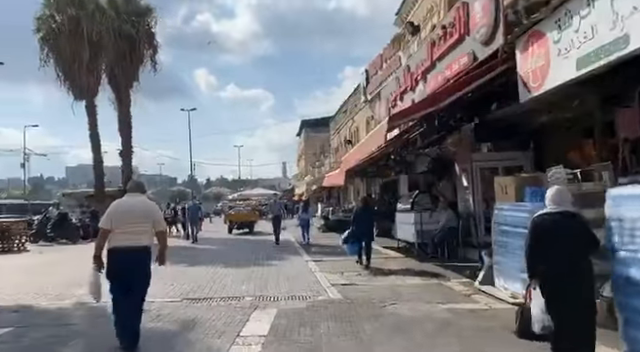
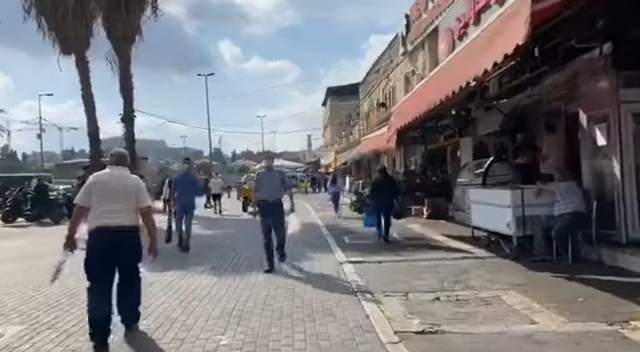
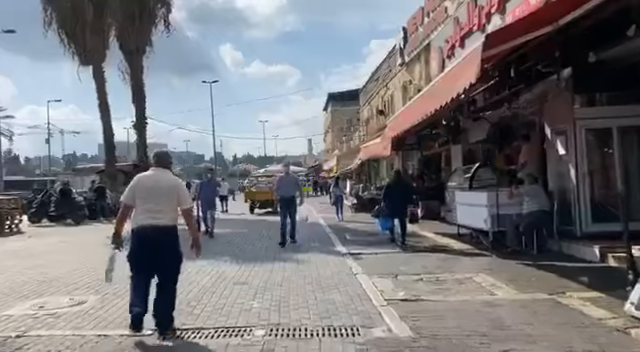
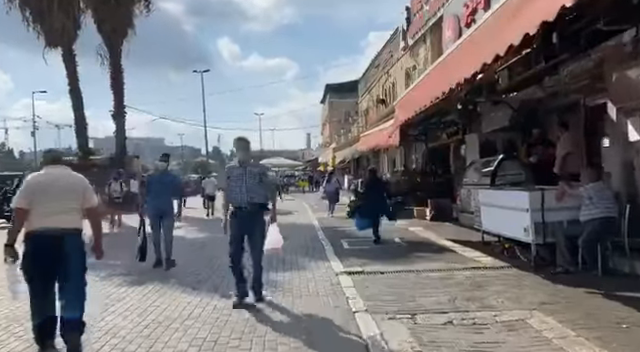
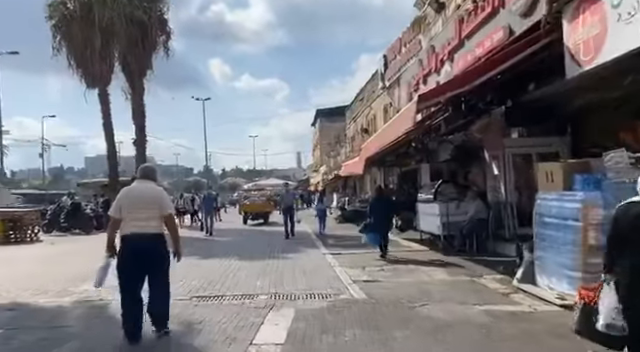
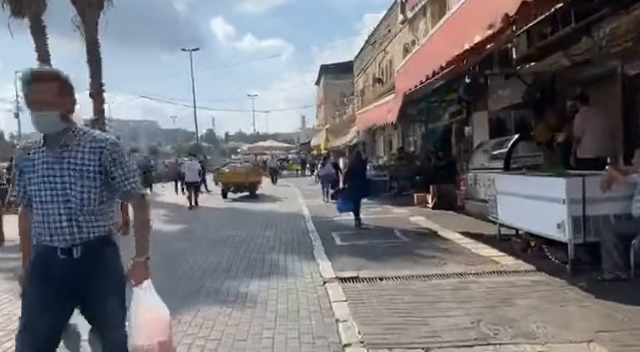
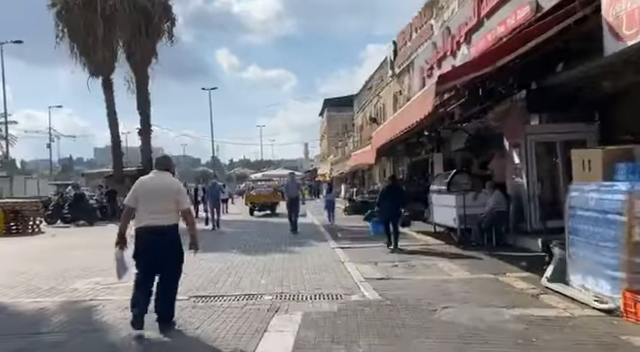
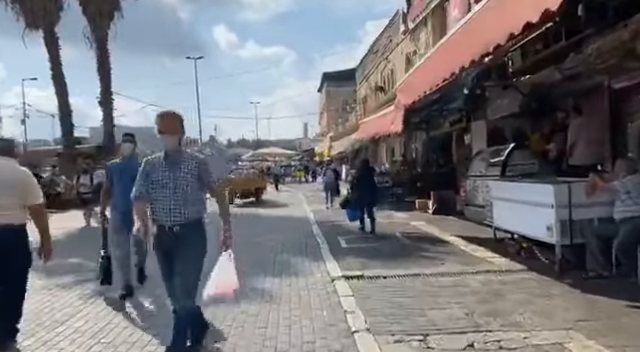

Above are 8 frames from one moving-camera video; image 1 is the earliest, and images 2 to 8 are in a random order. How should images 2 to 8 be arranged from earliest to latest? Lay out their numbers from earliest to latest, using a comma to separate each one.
5, 7, 3, 2, 4, 8, 6
